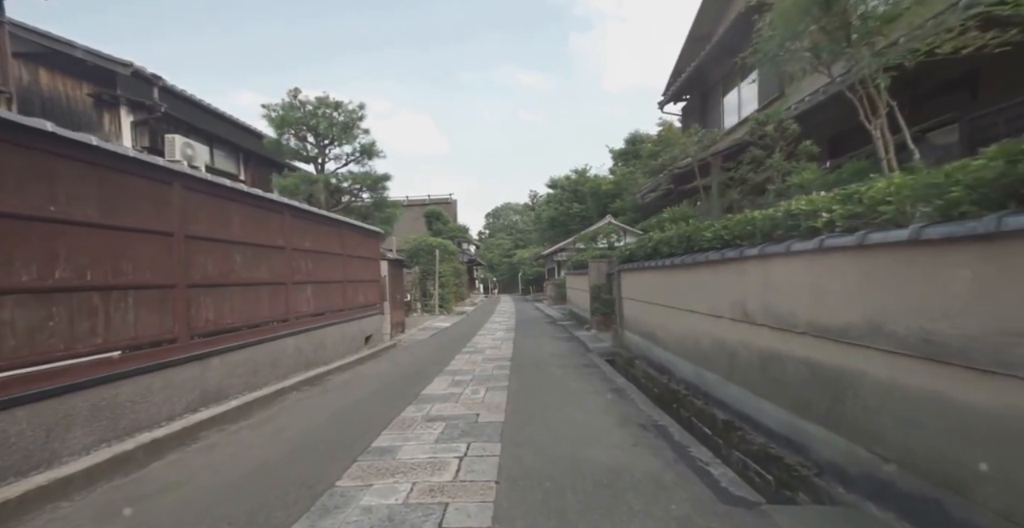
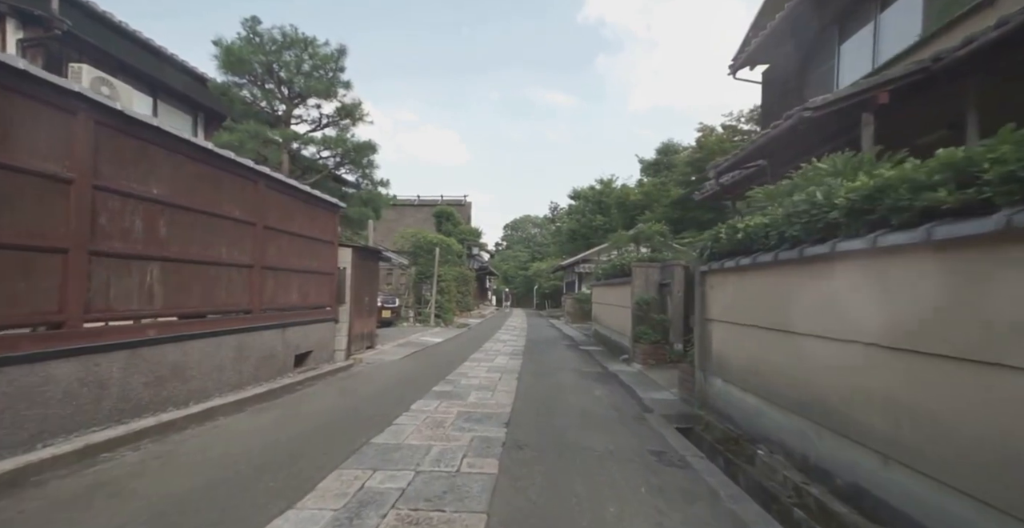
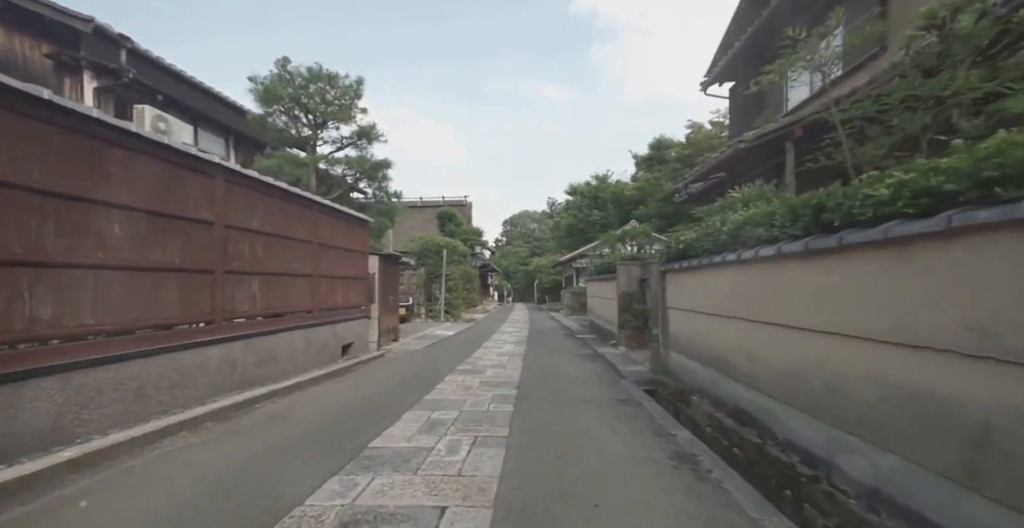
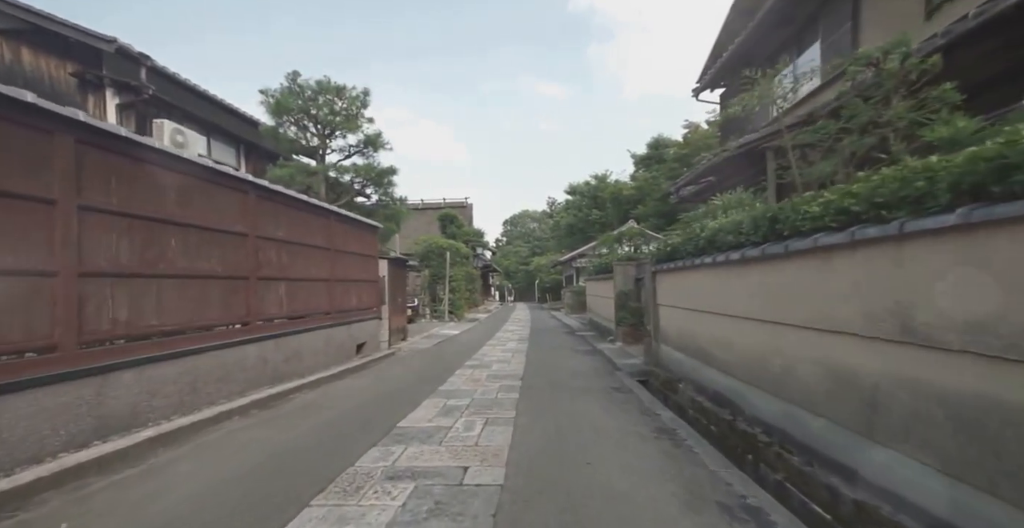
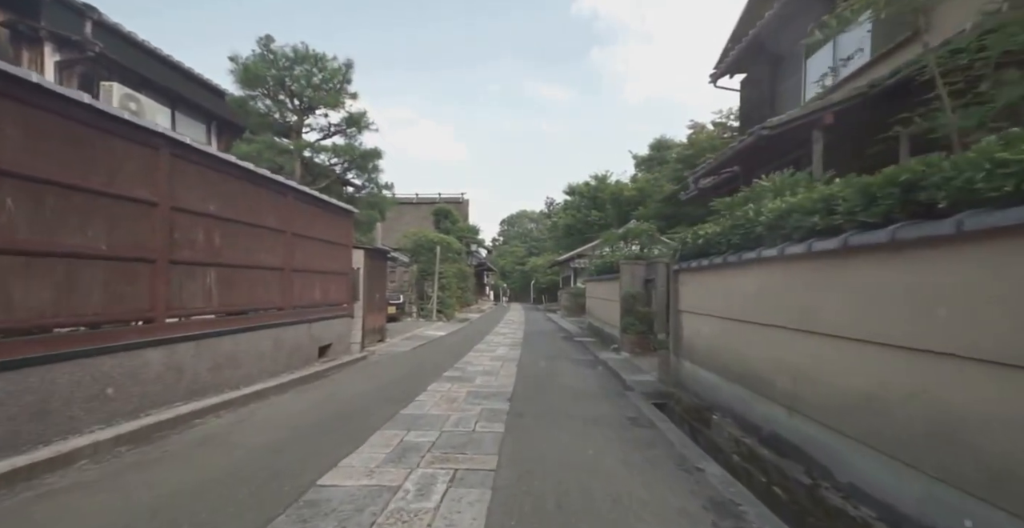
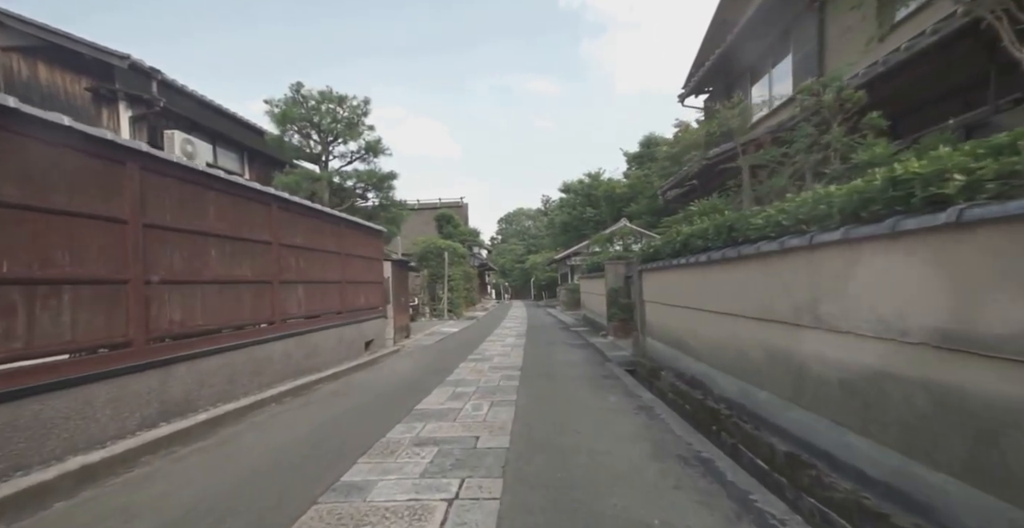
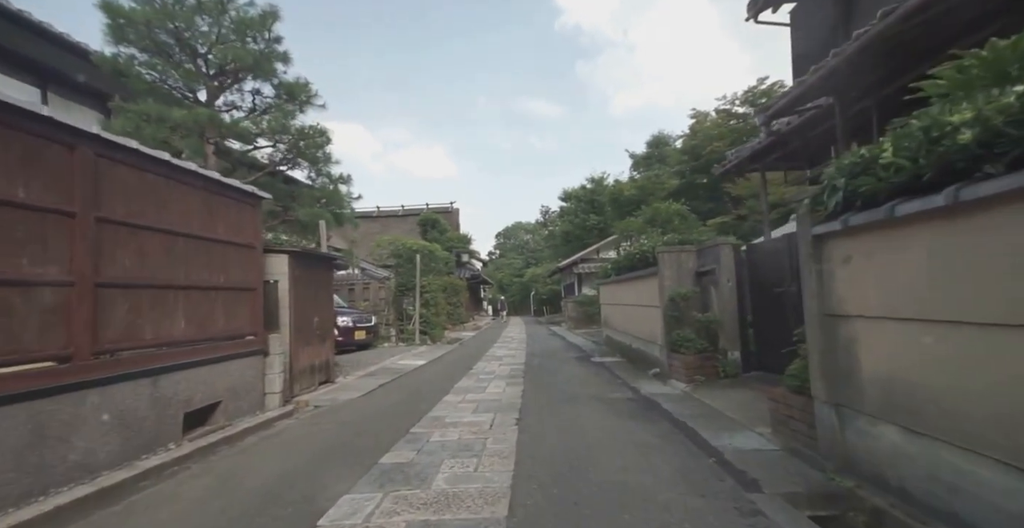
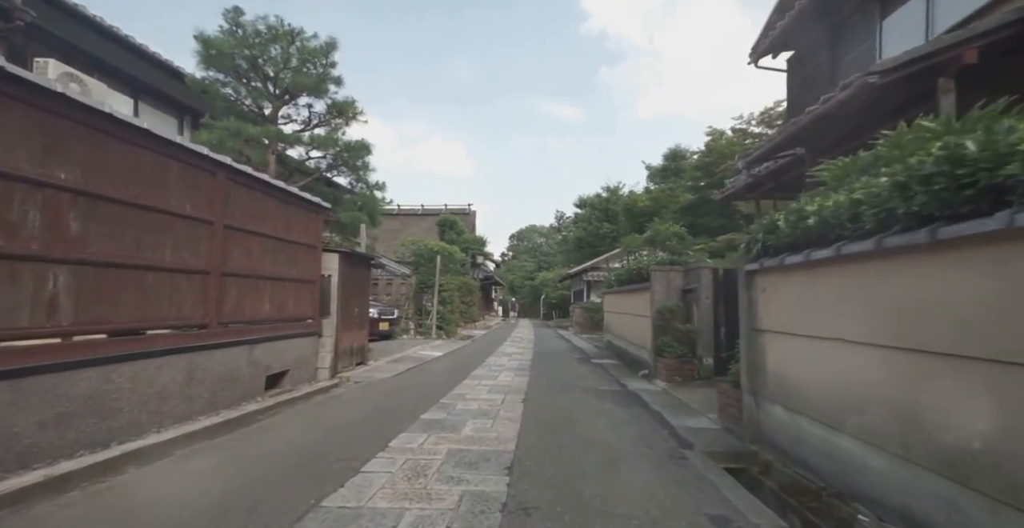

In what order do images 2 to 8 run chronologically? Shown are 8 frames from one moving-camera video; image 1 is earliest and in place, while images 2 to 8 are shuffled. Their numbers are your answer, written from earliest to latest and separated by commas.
6, 4, 3, 5, 2, 8, 7
